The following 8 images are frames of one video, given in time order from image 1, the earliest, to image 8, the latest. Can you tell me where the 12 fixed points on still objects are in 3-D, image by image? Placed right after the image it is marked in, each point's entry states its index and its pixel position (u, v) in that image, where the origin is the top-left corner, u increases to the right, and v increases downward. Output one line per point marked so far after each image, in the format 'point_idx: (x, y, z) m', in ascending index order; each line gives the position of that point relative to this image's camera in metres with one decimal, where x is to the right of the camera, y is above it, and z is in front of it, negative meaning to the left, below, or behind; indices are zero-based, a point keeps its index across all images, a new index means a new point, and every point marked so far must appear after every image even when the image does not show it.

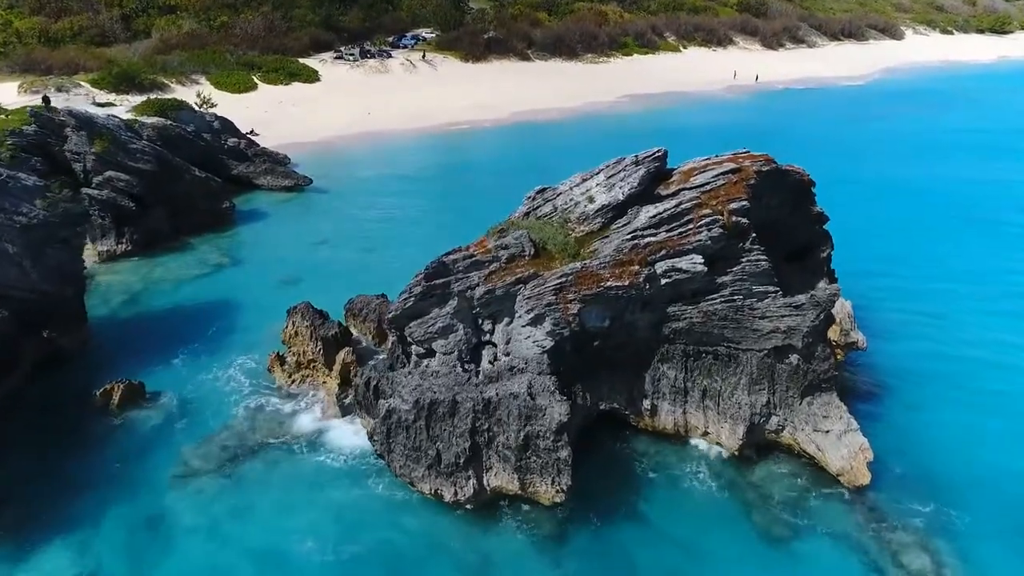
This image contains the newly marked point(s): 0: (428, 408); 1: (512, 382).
0: (-2.3, -3.3, +19.3) m
1: (0.0, -2.6, +19.8) m
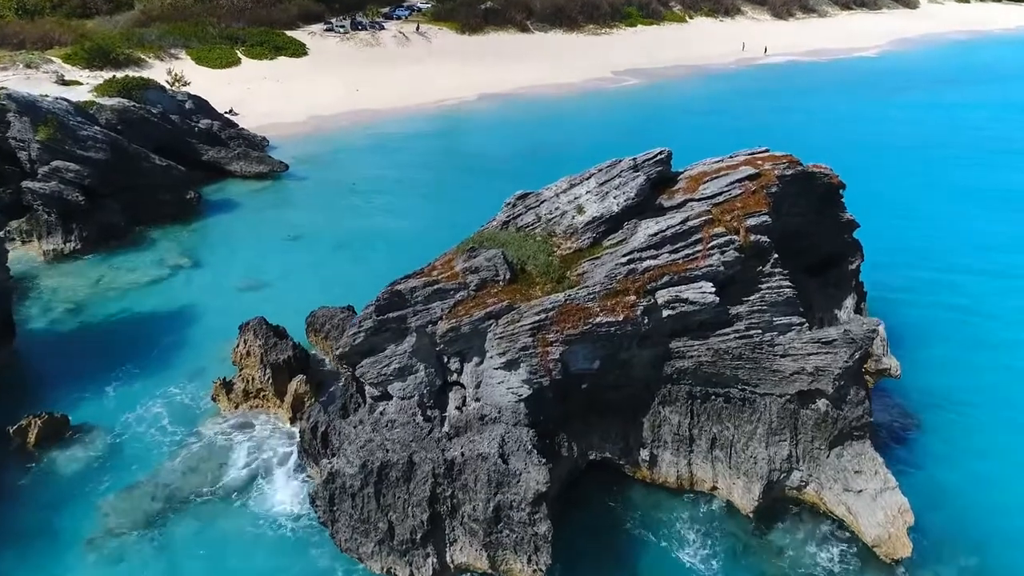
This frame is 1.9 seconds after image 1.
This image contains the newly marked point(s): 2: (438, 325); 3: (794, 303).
0: (-3.0, -4.1, +16.0) m
1: (-0.7, -3.5, +16.4) m
2: (-1.8, -0.9, +16.8) m
3: (+6.9, -0.3, +17.4) m
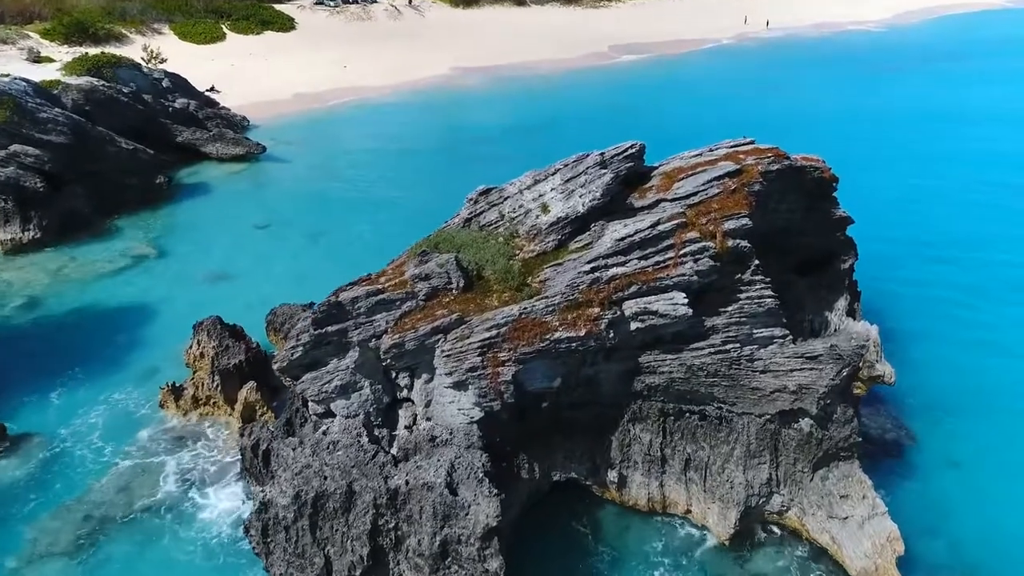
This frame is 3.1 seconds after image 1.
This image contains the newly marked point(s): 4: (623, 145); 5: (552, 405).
0: (-4.1, -4.3, +14.6) m
1: (-1.7, -3.7, +14.9) m
2: (-2.8, -1.1, +15.2) m
3: (+5.9, -0.5, +15.8) m
4: (+2.5, +3.3, +16.7) m
5: (+0.9, -2.6, +16.0) m
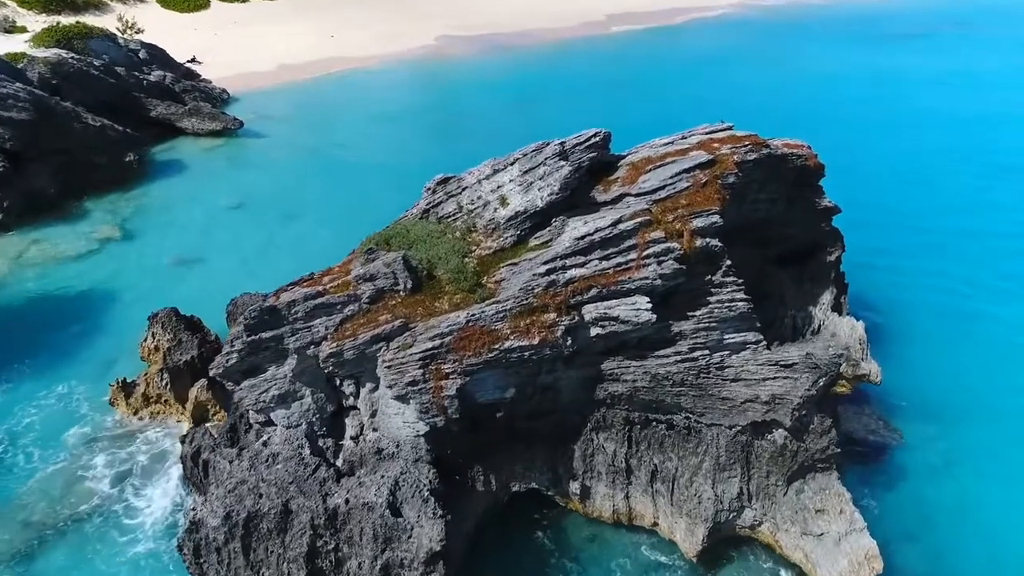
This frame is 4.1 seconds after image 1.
0: (-5.0, -4.4, +13.6) m
1: (-2.7, -3.7, +13.9) m
2: (-3.8, -1.2, +14.1) m
3: (+4.9, -0.6, +14.6) m
4: (+1.6, +3.3, +15.4) m
5: (-0.1, -2.6, +15.0) m
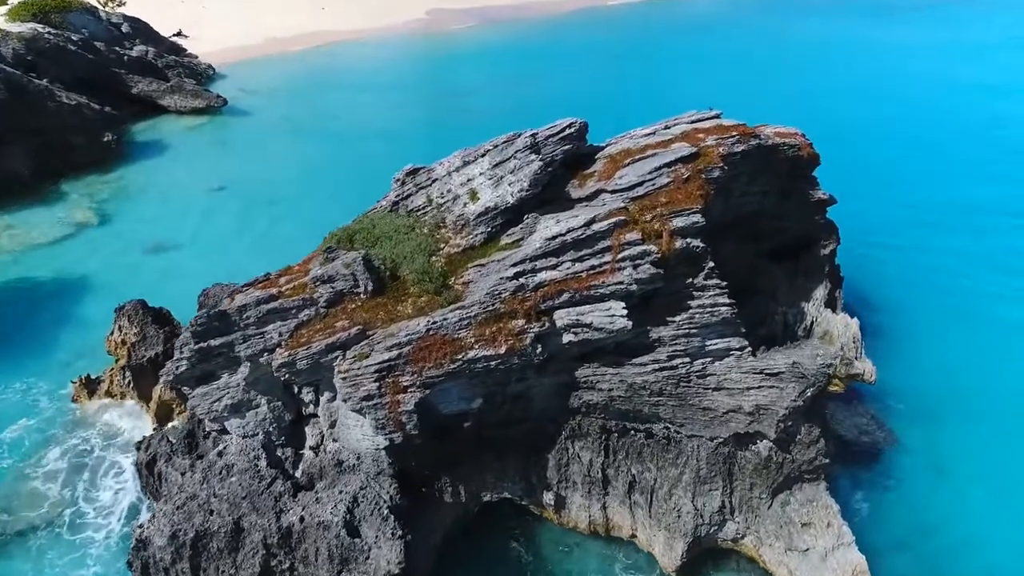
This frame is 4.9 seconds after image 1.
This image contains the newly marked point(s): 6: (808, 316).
0: (-5.7, -4.5, +12.8) m
1: (-3.3, -3.8, +13.1) m
2: (-4.4, -1.2, +13.2) m
3: (+4.3, -0.6, +13.7) m
4: (+1.0, +3.3, +14.3) m
5: (-0.7, -2.7, +14.1) m
6: (+7.6, -0.7, +18.4) m
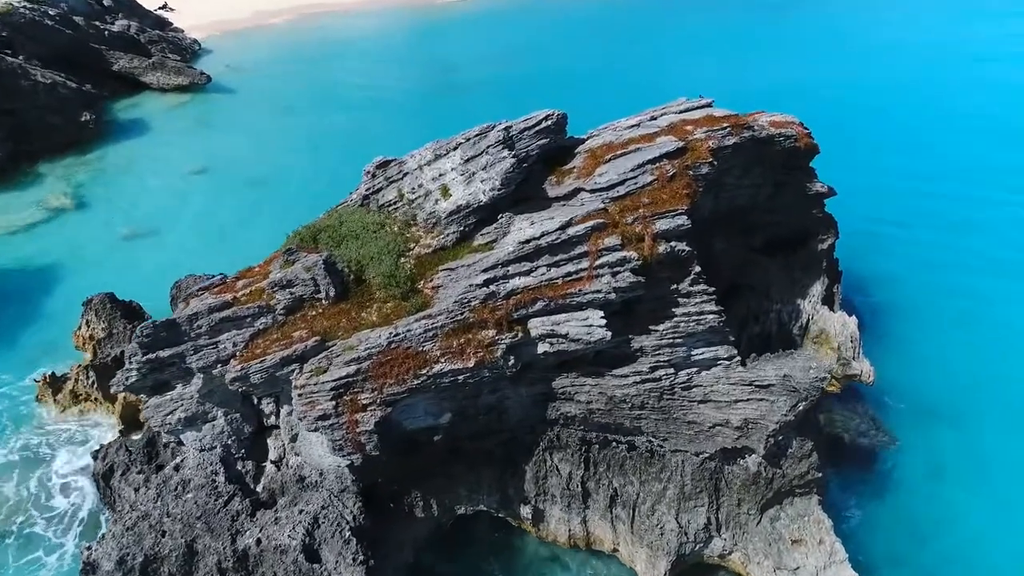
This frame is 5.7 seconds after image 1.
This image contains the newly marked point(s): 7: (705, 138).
0: (-6.2, -4.6, +12.1) m
1: (-3.8, -3.9, +12.4) m
2: (-4.9, -1.3, +12.3) m
3: (+3.8, -0.7, +12.8) m
4: (+0.5, +3.2, +13.3) m
5: (-1.2, -2.8, +13.3) m
6: (+7.1, -0.6, +17.5) m
7: (+3.5, +2.8, +13.2) m
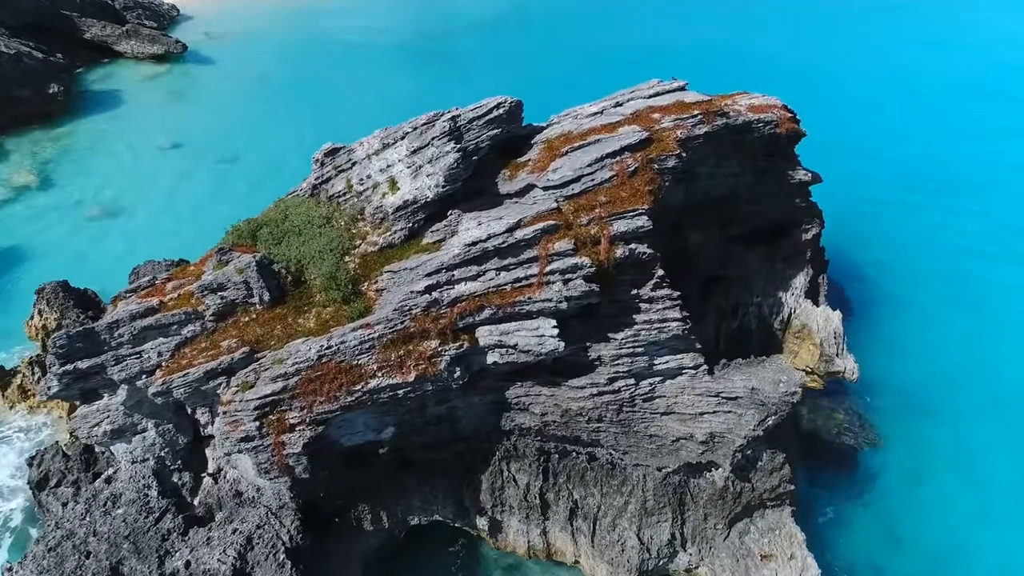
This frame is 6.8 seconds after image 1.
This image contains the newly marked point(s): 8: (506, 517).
0: (-7.0, -4.7, +11.4) m
1: (-4.7, -4.0, +11.6) m
2: (-5.7, -1.4, +11.5) m
3: (+2.9, -0.8, +11.8) m
4: (-0.4, +3.2, +12.1) m
5: (-2.0, -2.8, +12.5) m
6: (+6.3, -0.5, +16.6) m
7: (+2.7, +2.7, +12.1) m
8: (-0.1, -4.4, +13.6) m
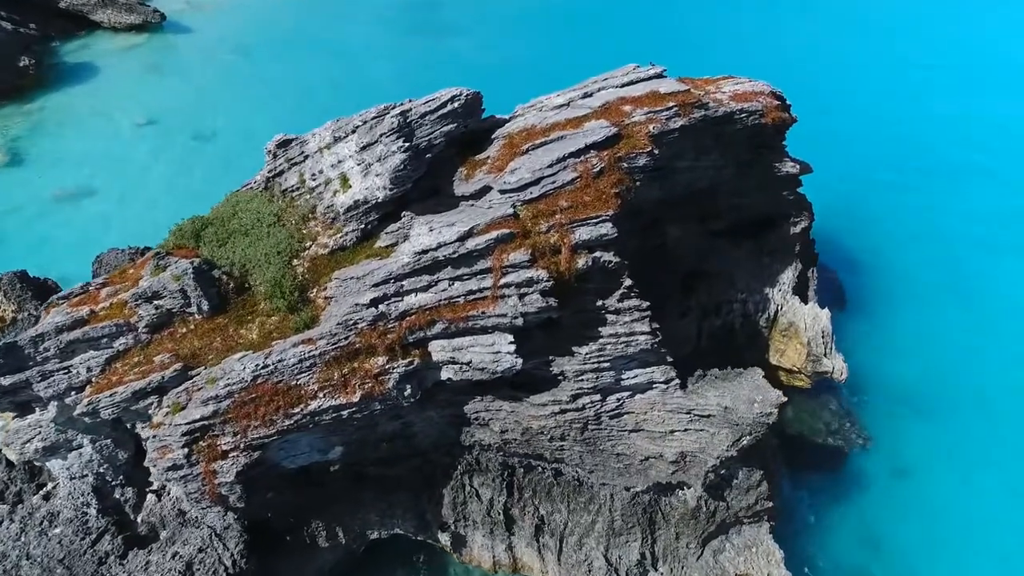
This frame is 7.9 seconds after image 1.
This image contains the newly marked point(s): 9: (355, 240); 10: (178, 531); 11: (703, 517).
0: (-7.7, -4.9, +10.7) m
1: (-5.3, -4.2, +10.9) m
2: (-6.4, -1.6, +10.7) m
3: (+2.3, -0.9, +11.0) m
4: (-1.0, +3.0, +11.1) m
5: (-2.7, -2.9, +11.7) m
6: (+5.7, -0.4, +15.7) m
7: (+2.1, +2.6, +11.1) m
8: (-0.8, -4.4, +12.9) m
9: (-2.6, +0.7, +11.4) m
10: (-5.3, -3.9, +11.3) m
11: (+3.1, -3.8, +11.8) m
